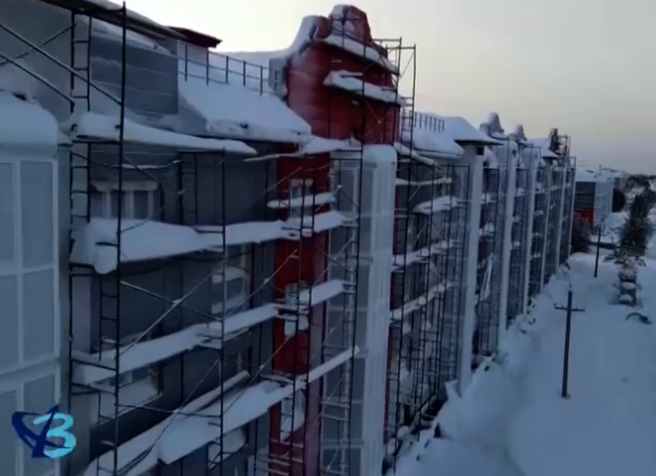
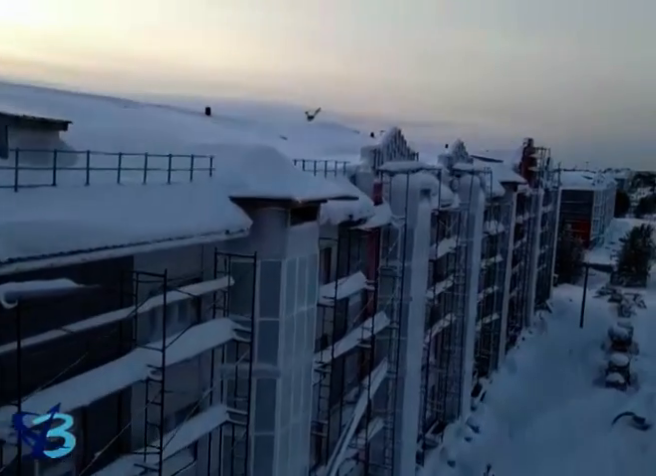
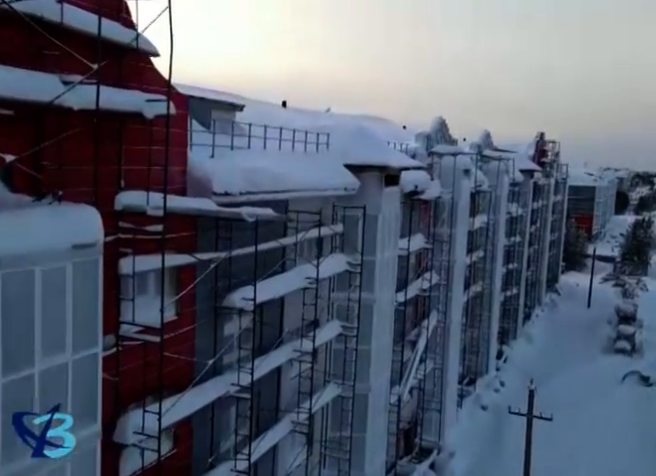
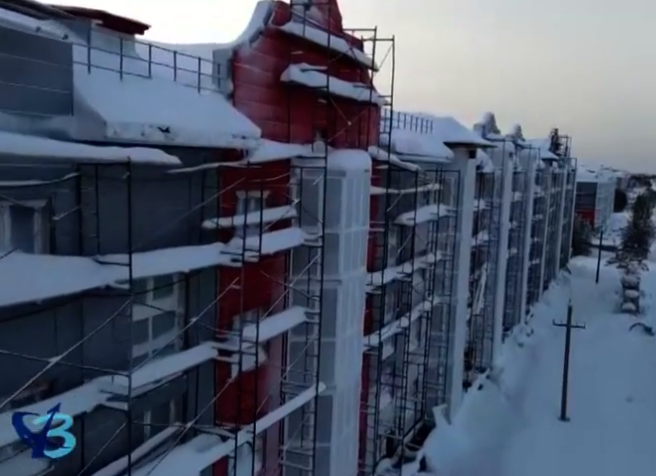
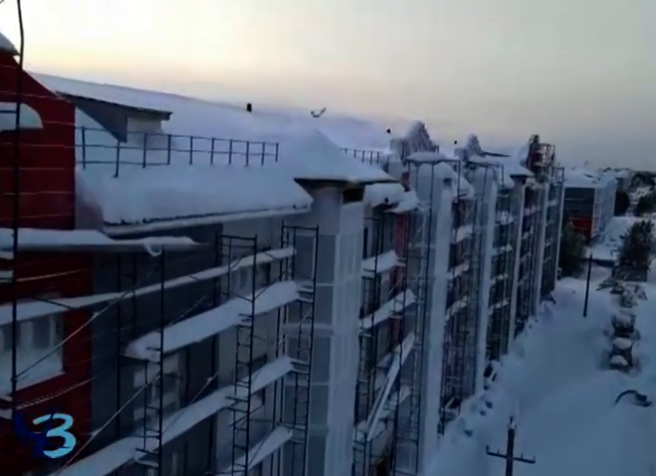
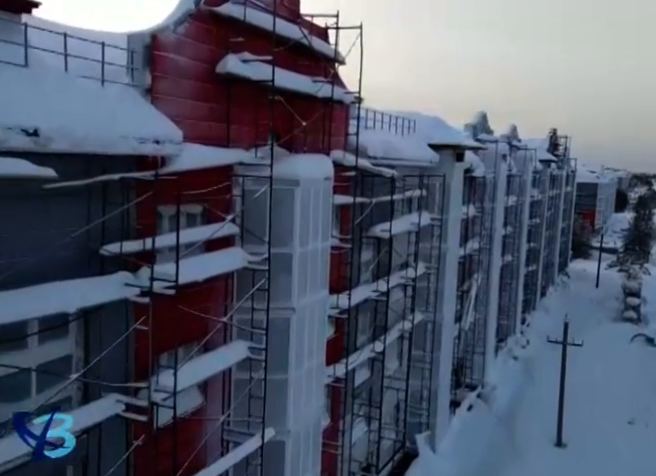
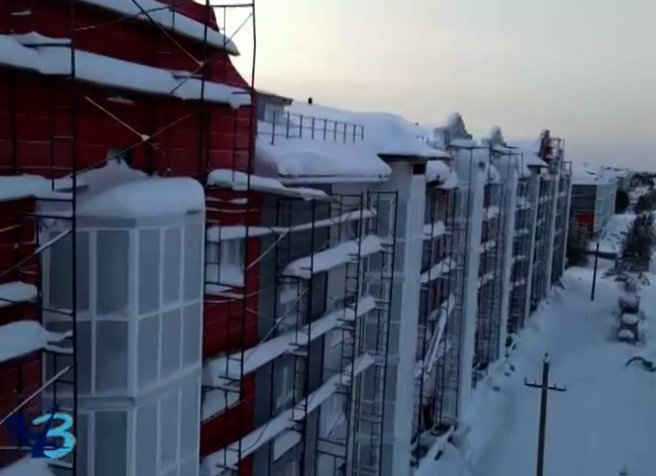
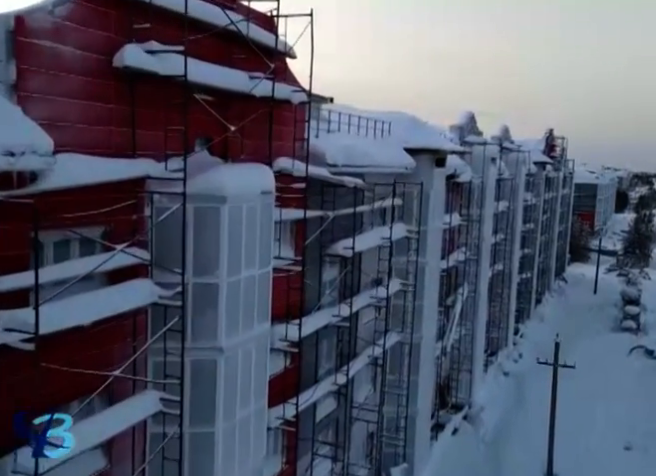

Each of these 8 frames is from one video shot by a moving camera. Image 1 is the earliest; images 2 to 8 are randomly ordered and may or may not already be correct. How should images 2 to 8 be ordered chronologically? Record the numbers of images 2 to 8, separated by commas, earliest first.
4, 6, 8, 7, 3, 5, 2
